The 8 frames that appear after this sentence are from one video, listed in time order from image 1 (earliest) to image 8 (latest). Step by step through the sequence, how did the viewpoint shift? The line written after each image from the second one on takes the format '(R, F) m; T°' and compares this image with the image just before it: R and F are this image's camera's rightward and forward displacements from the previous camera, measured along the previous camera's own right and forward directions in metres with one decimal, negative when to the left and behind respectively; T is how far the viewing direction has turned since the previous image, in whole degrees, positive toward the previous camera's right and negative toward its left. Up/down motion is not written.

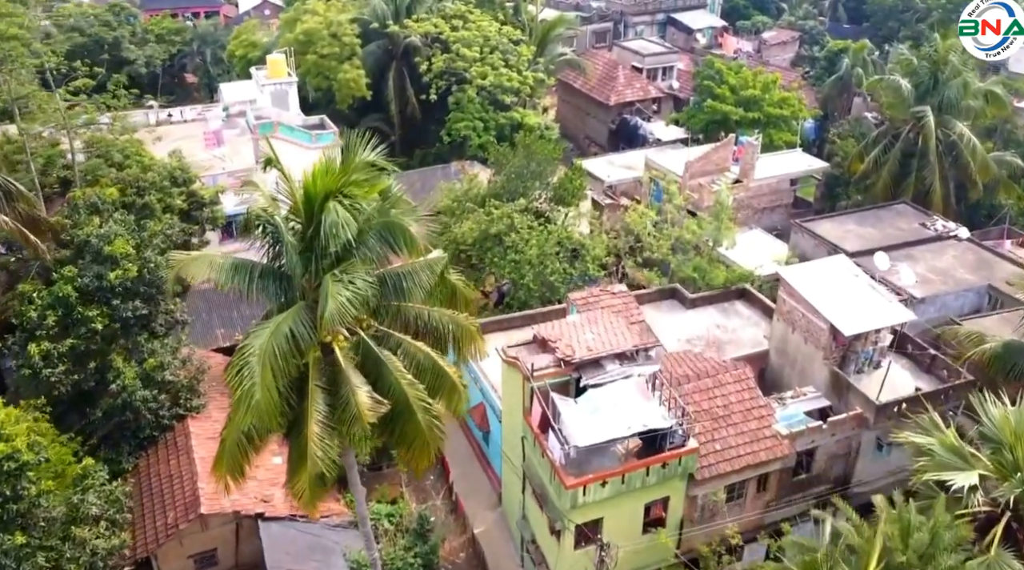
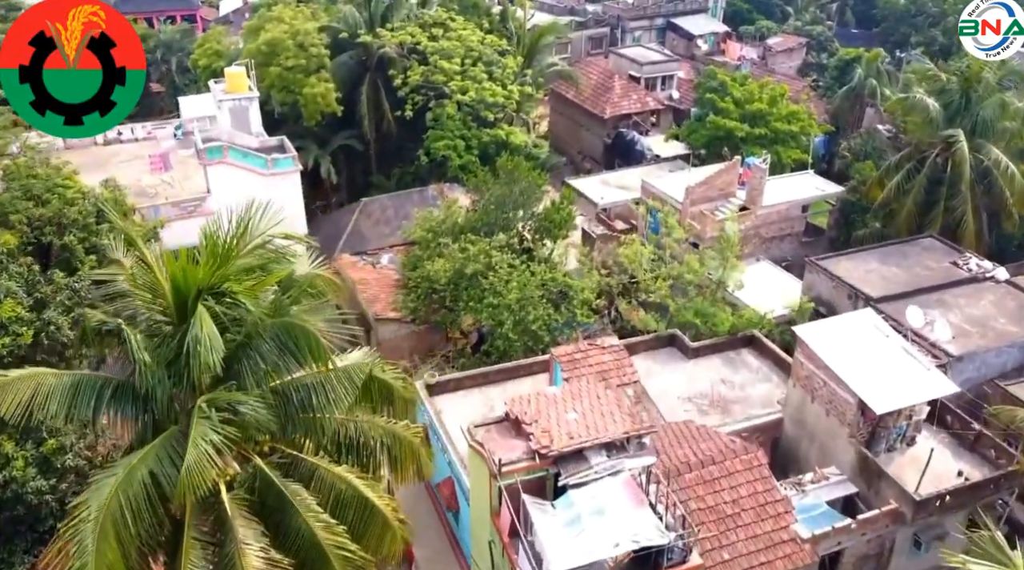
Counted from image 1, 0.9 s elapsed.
(+0.6, +3.2) m; 0°
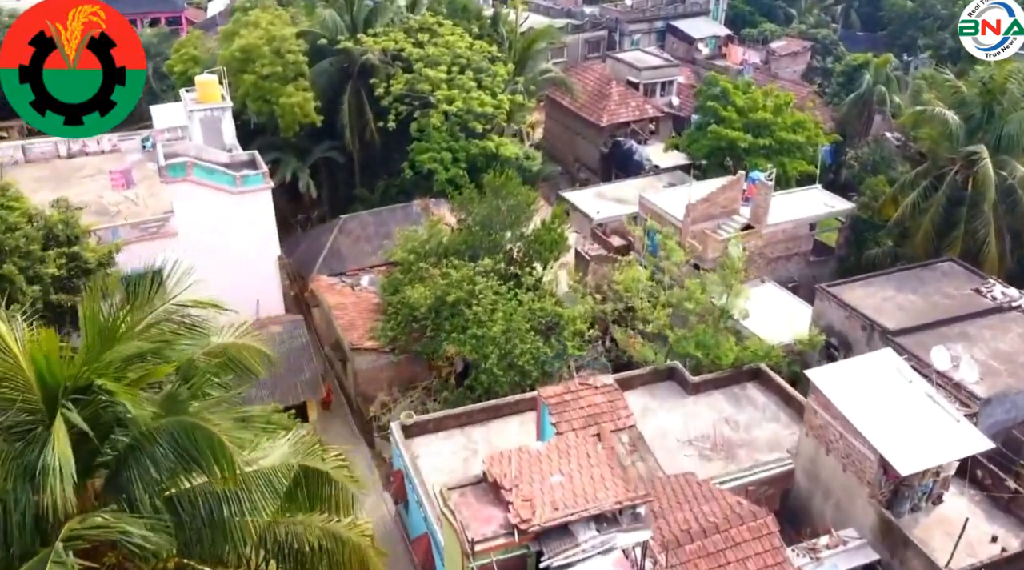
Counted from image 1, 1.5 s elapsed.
(+0.3, +1.9) m; 0°
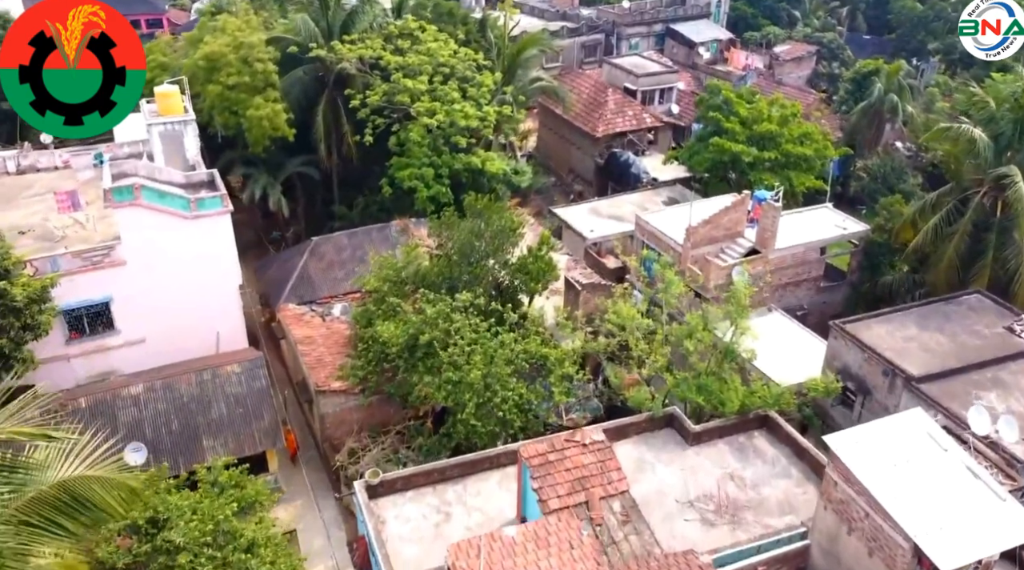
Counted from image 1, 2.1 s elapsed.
(+0.4, +2.3) m; 0°
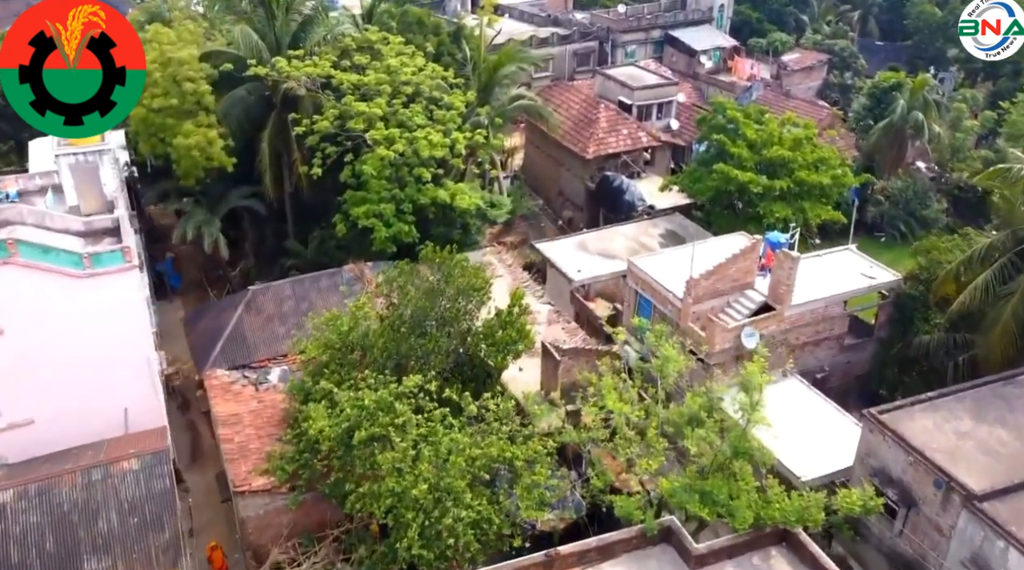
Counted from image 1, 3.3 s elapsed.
(+0.7, +4.1) m; 0°
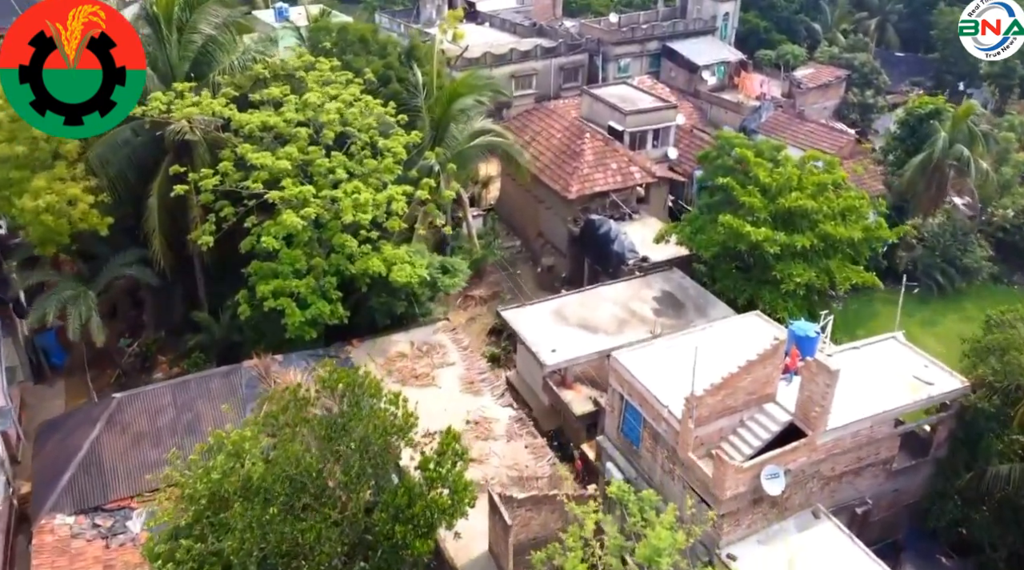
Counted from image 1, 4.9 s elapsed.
(+1.0, +5.6) m; 0°
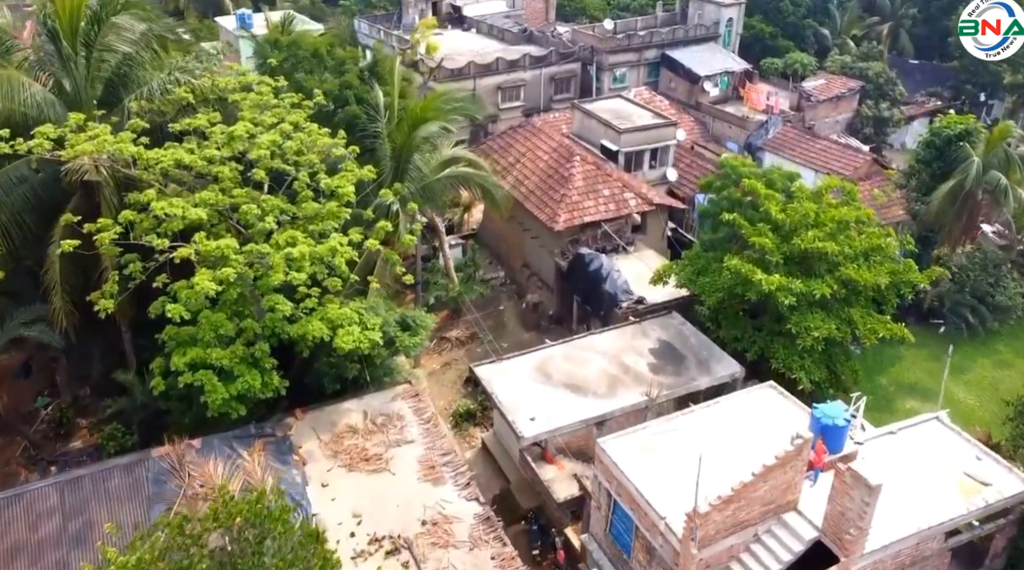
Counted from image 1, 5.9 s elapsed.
(+0.6, +3.4) m; 0°
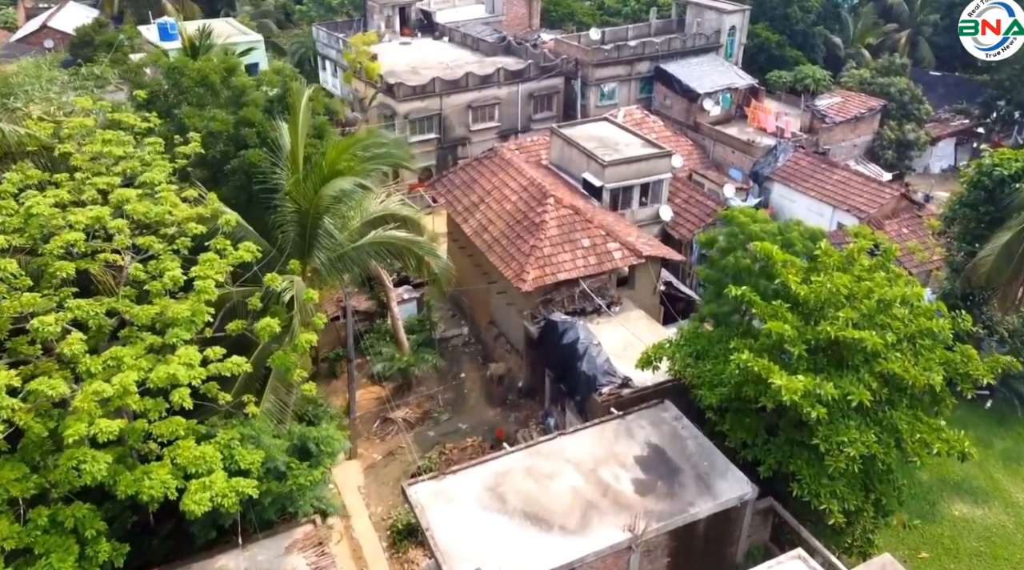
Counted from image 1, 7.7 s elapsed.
(+1.0, +5.1) m; 0°
